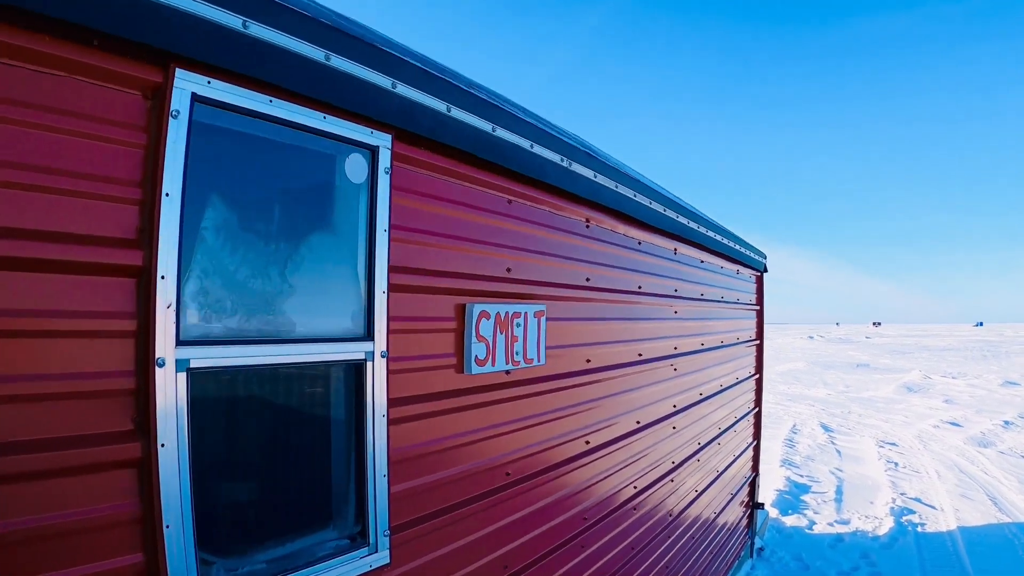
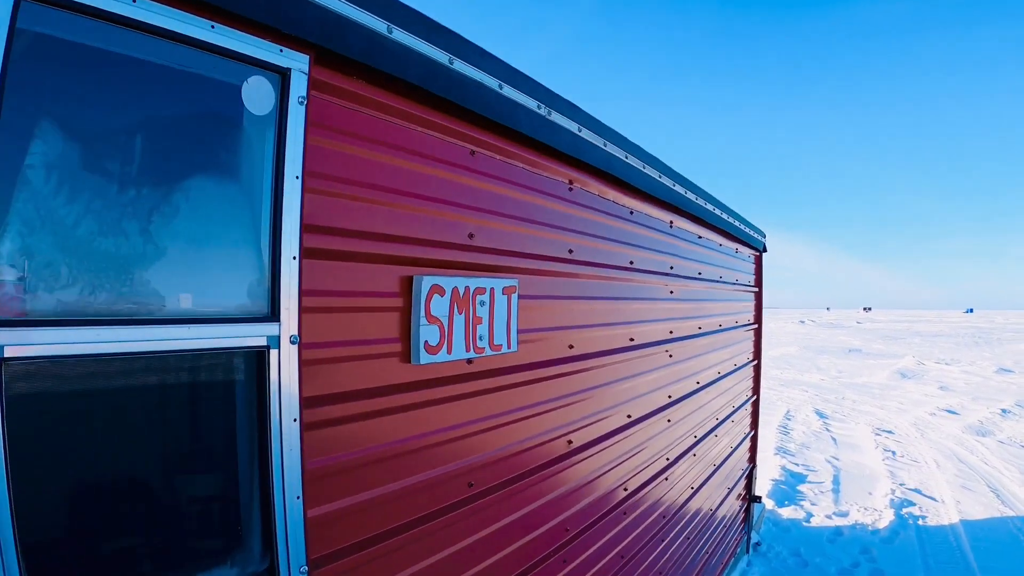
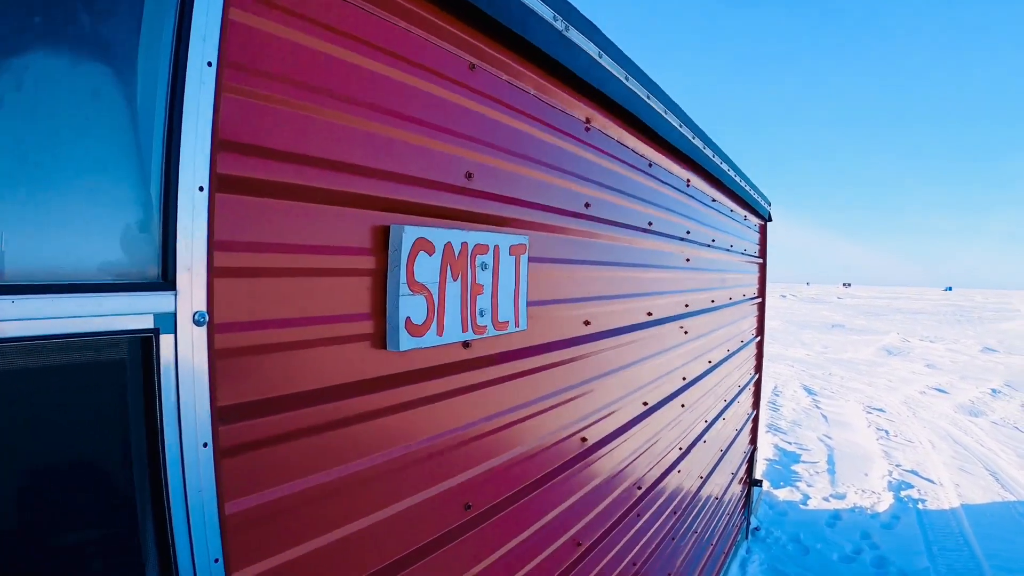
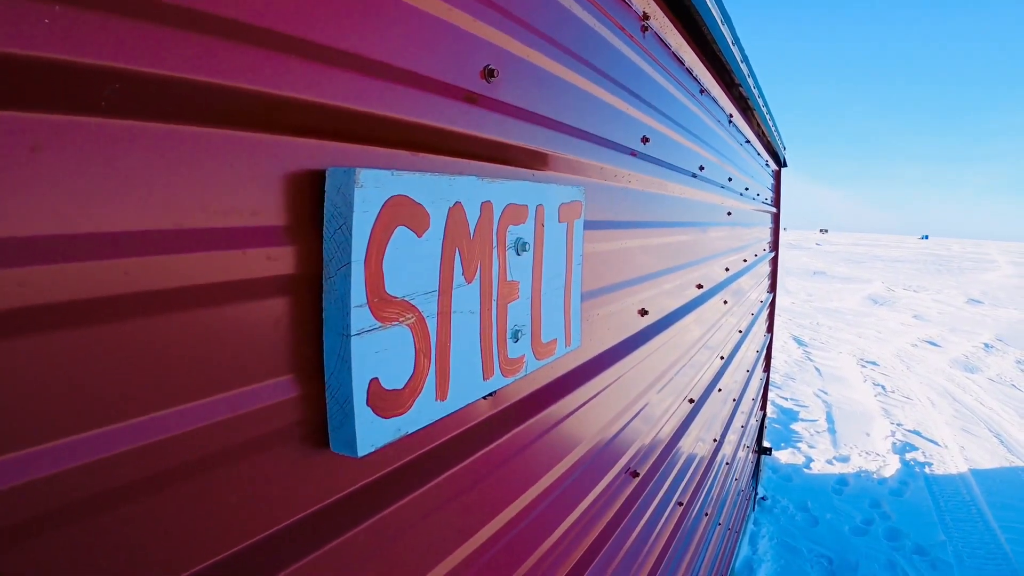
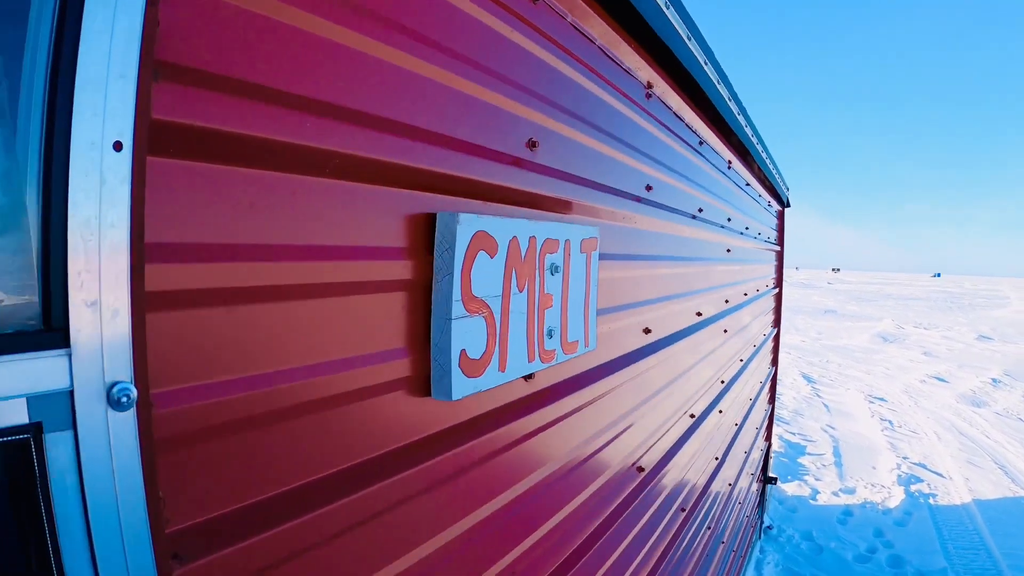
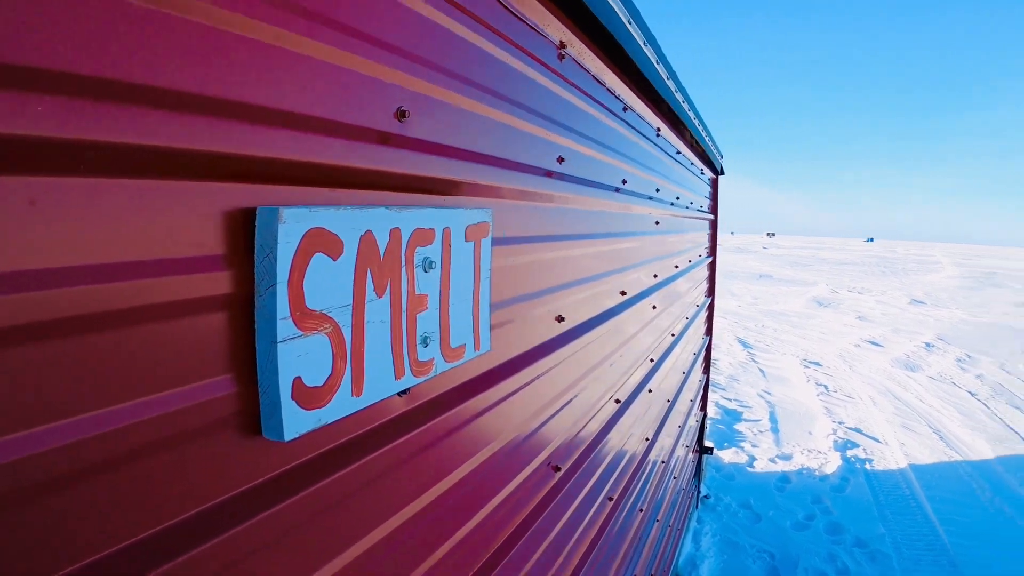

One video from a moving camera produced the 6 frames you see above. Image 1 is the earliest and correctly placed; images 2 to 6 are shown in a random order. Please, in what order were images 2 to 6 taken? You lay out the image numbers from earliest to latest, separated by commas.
2, 3, 5, 4, 6
